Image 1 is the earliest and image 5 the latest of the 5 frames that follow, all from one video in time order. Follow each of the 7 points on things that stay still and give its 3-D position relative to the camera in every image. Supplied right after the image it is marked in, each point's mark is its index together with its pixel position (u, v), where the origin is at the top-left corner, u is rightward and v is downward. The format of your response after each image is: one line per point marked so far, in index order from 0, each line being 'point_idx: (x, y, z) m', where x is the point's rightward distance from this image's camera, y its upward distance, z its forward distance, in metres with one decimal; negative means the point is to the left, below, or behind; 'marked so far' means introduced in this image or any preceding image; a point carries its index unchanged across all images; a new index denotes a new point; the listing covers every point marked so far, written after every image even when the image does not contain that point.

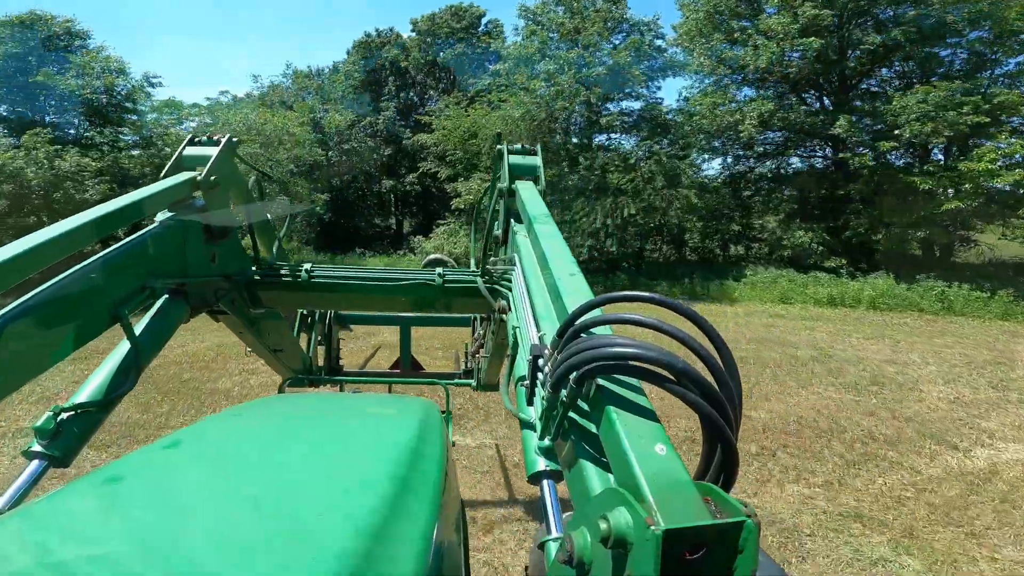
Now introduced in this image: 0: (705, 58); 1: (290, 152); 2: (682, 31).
0: (+3.8, +4.5, +12.7) m
1: (-5.3, +3.3, +15.7) m
2: (+3.5, +5.3, +13.4) m
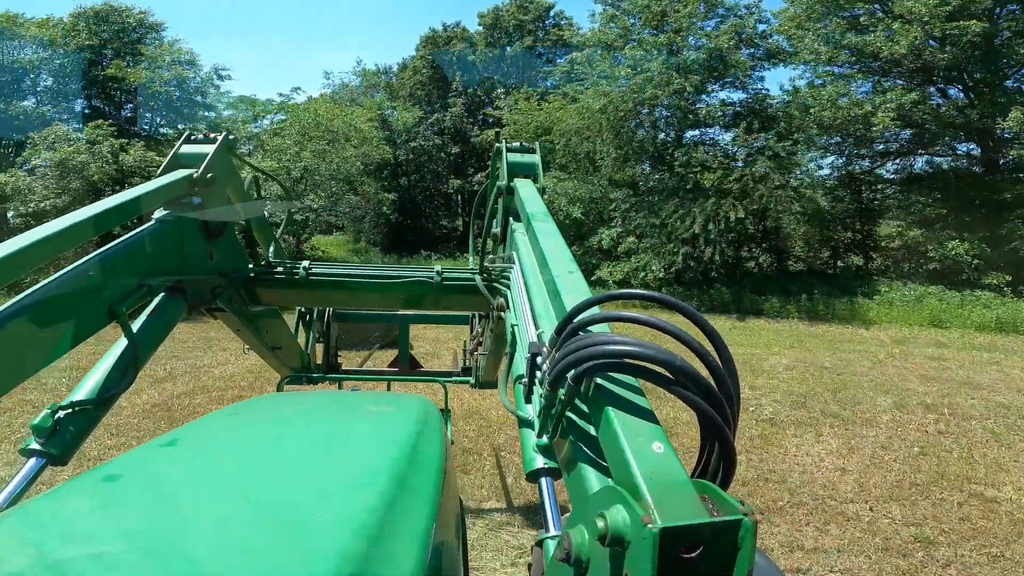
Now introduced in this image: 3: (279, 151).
0: (+5.3, +4.2, +11.4) m
1: (-3.6, +3.2, +15.1) m
2: (+5.1, +5.0, +12.1) m
3: (-4.8, +2.8, +13.4) m
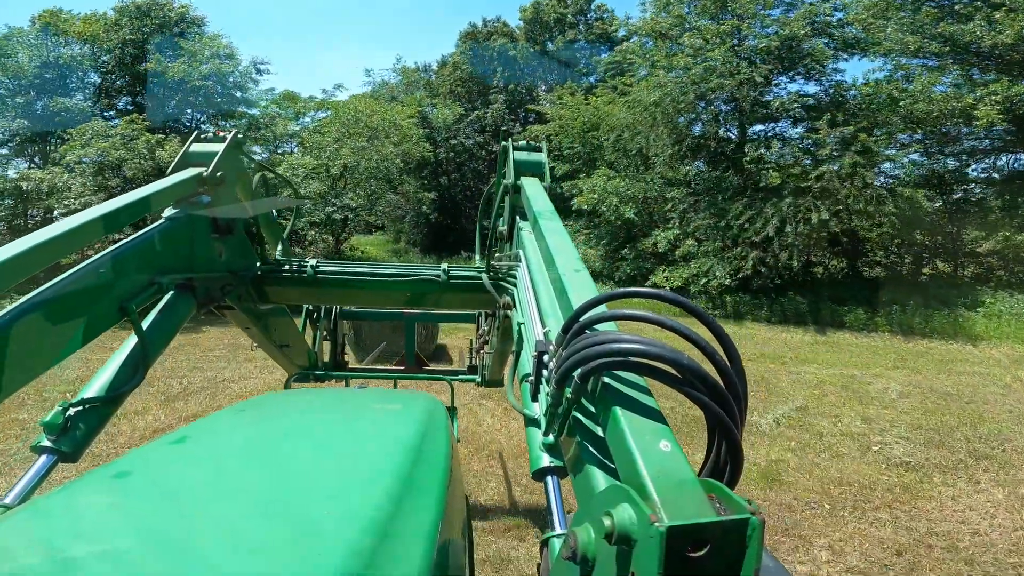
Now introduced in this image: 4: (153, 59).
0: (+6.1, +4.1, +10.5) m
1: (-2.6, +3.2, +14.7) m
2: (+5.9, +4.9, +11.2) m
3: (-3.8, +2.8, +13.0) m
4: (-6.6, +4.2, +12.0) m
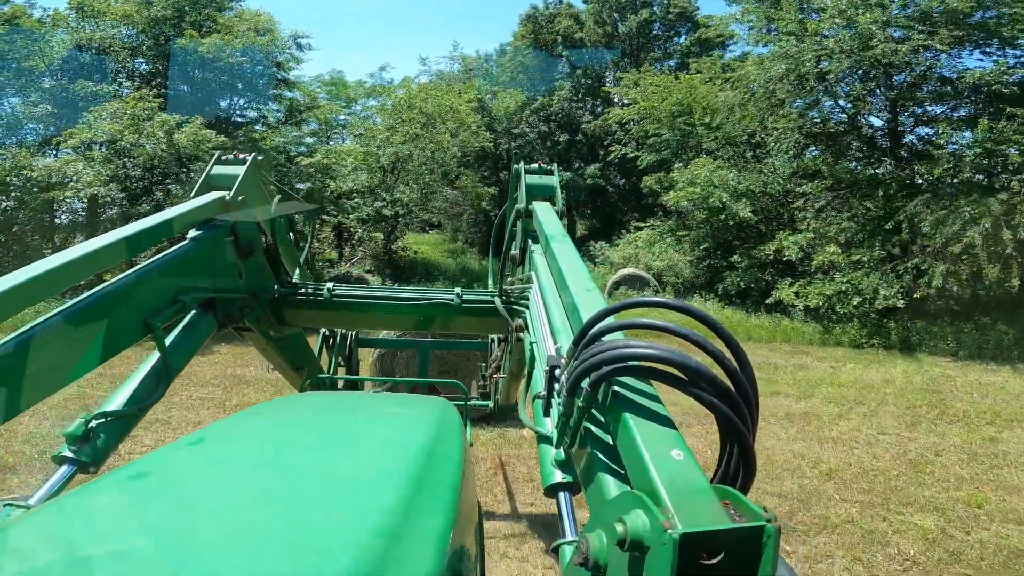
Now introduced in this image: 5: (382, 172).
0: (+7.3, +3.8, +8.5) m
1: (-1.2, +3.1, +13.2) m
2: (+7.1, +4.6, +9.3) m
3: (-2.5, +2.7, +11.6) m
4: (-5.3, +4.2, +10.8) m
5: (-2.4, +2.2, +12.1) m
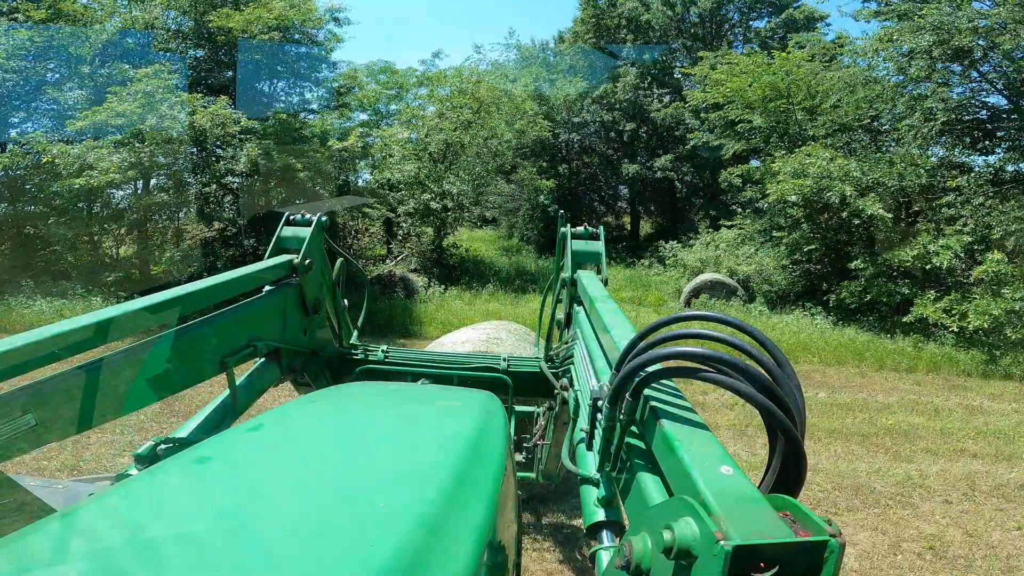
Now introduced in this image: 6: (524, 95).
0: (+8.1, +3.6, +6.9) m
1: (0.0, +3.1, +12.2) m
2: (+8.0, +4.4, +7.7) m
3: (-1.5, +2.7, +10.6) m
4: (-4.3, +4.2, +9.9) m
5: (-1.4, +2.1, +11.1) m
6: (+0.2, +3.8, +12.9) m
